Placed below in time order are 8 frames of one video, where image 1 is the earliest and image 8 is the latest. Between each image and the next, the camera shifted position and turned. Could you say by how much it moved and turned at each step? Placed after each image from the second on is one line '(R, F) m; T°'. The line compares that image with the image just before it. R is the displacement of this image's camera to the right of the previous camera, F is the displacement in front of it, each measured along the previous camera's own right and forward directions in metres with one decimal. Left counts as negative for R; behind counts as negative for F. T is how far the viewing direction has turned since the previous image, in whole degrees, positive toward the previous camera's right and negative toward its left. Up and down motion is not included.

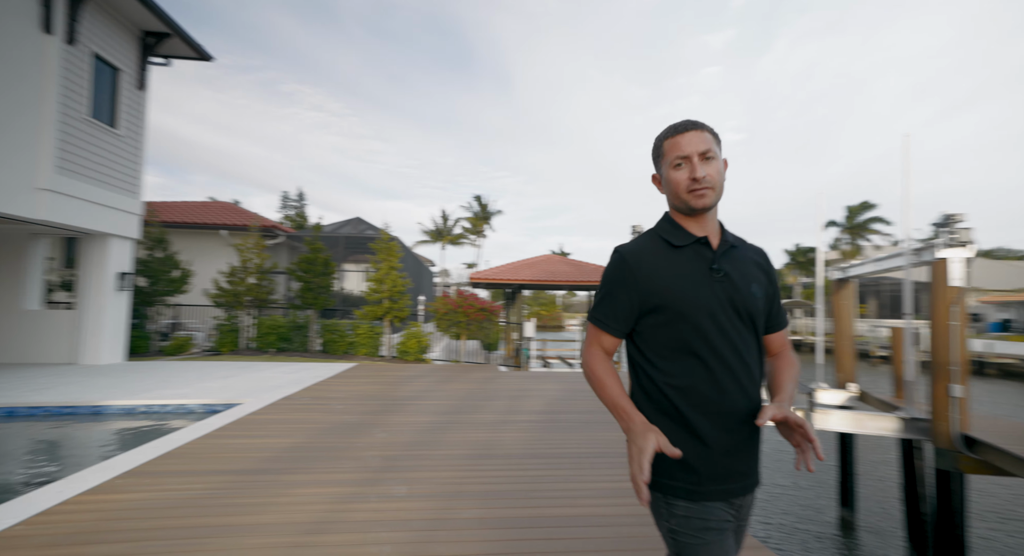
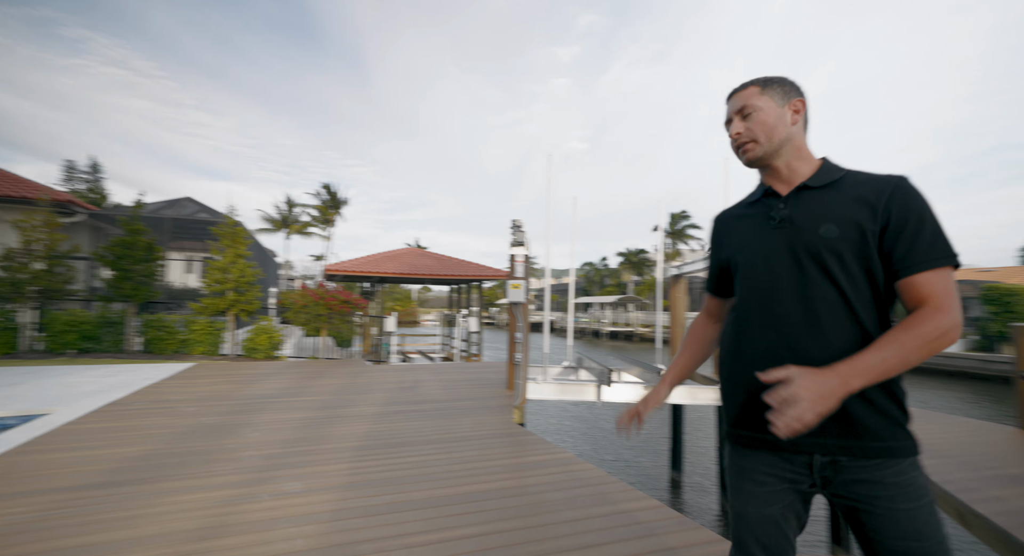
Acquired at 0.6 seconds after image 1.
(-0.3, -0.1) m; +16°
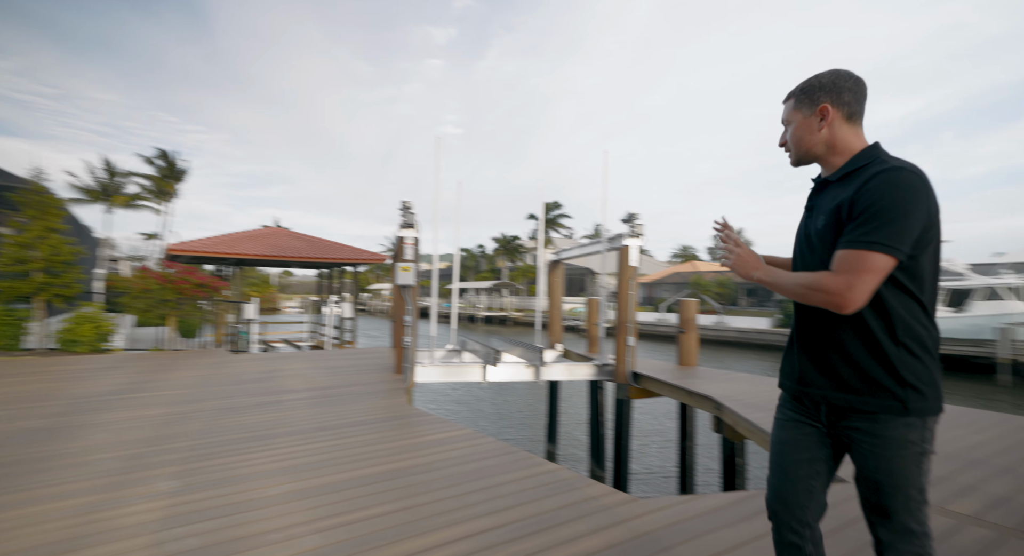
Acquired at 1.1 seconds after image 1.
(-0.2, -0.1) m; +15°
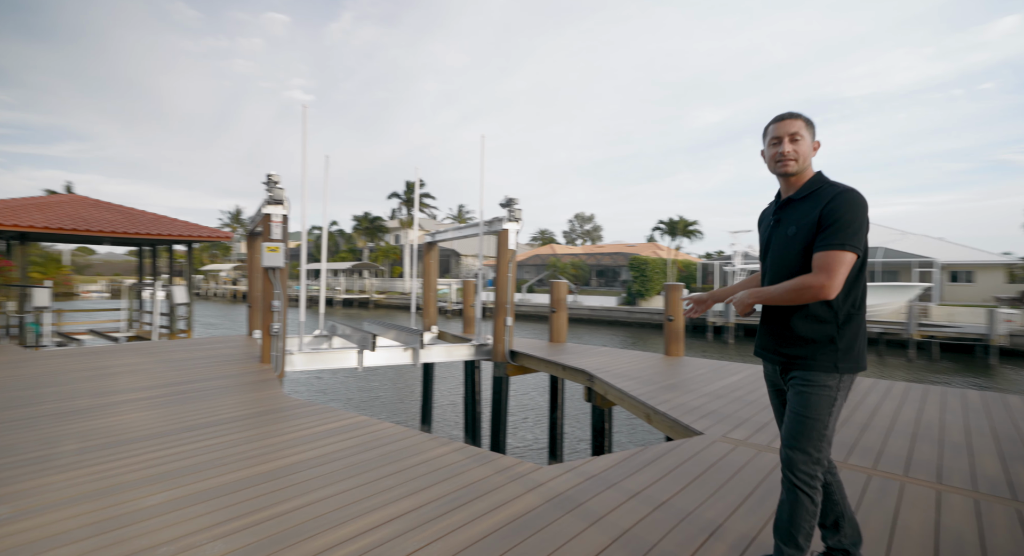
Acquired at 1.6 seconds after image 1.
(-0.3, 0.0) m; +16°
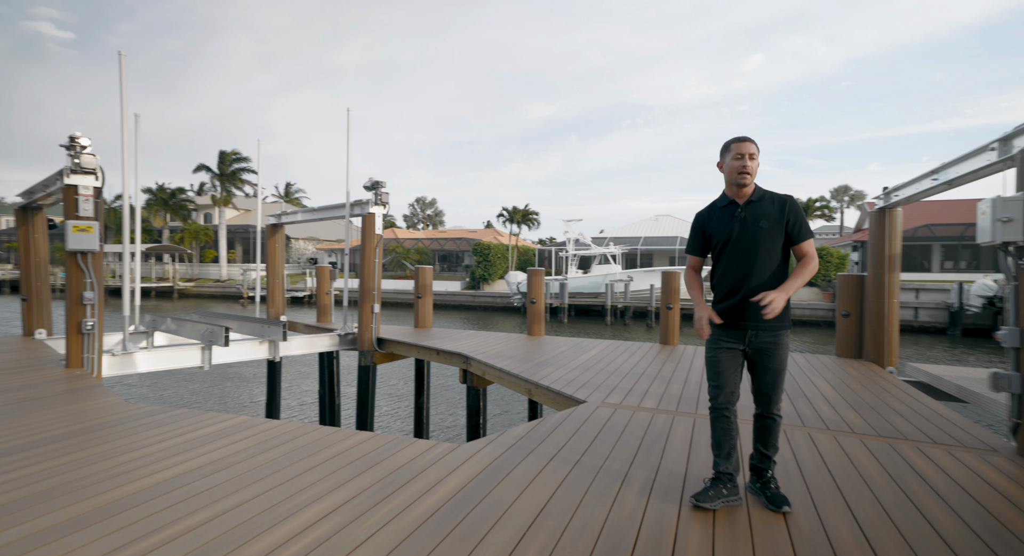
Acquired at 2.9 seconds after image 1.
(-0.4, -0.1) m; +19°
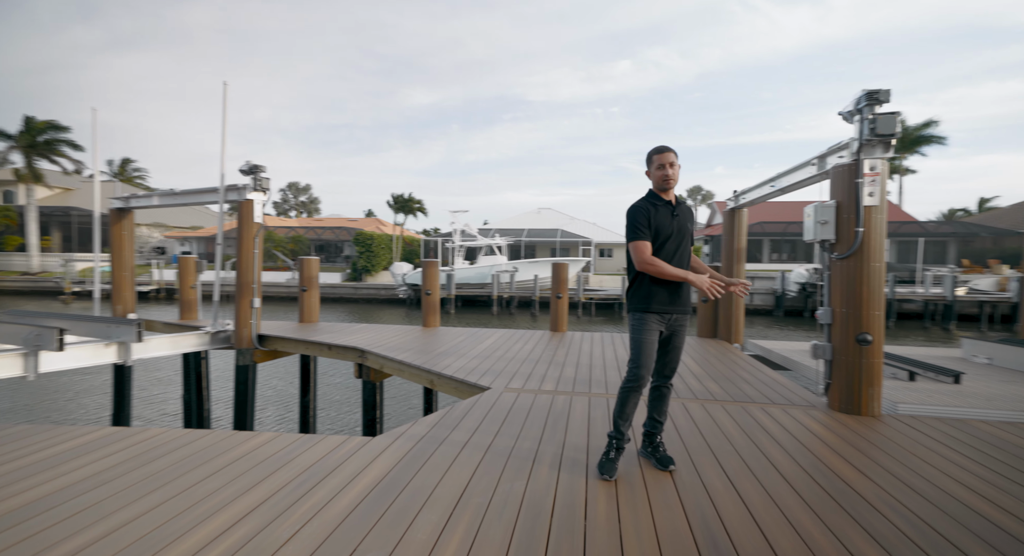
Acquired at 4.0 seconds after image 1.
(-0.2, -0.1) m; +14°
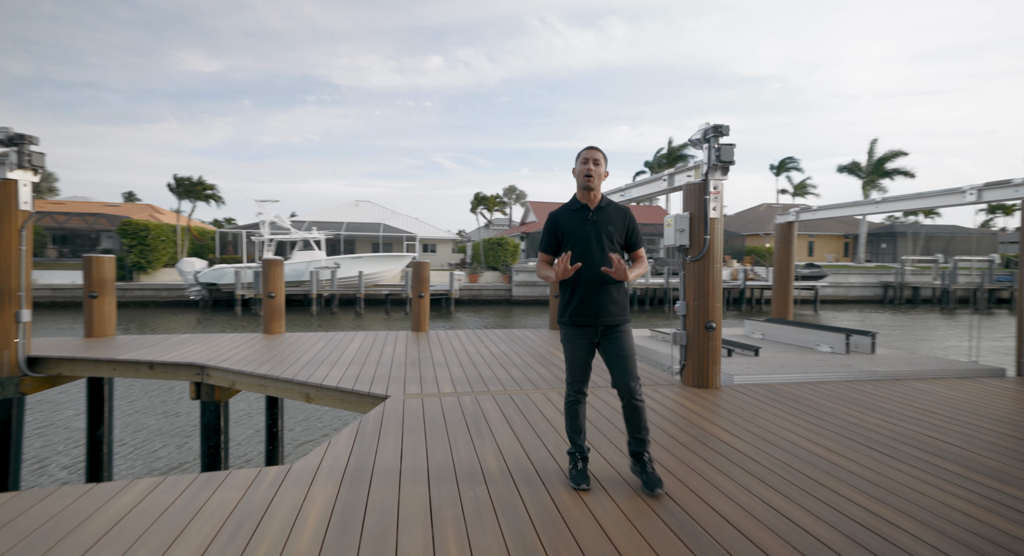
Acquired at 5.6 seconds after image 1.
(-0.6, +0.1) m; +22°
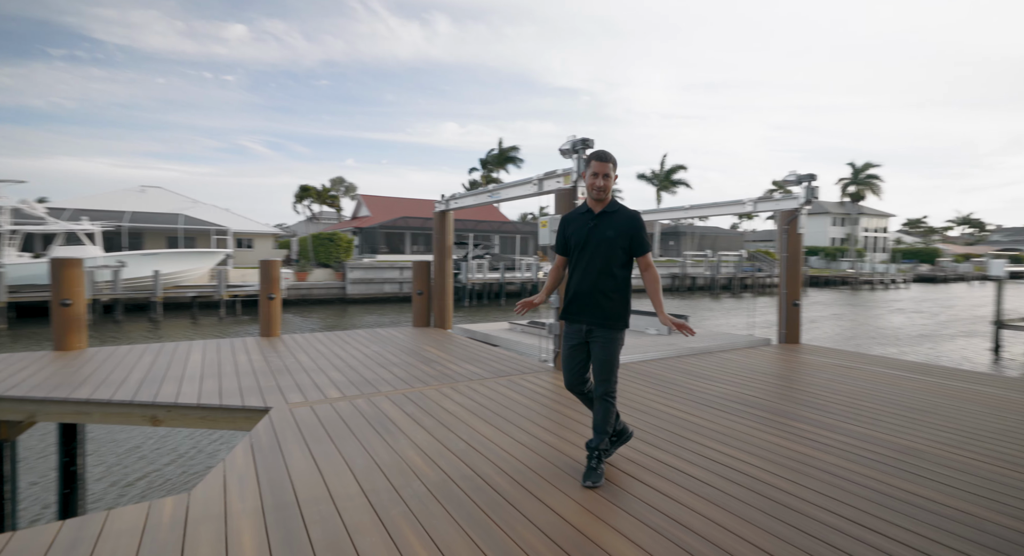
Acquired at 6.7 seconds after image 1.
(-0.5, 0.0) m; +20°
